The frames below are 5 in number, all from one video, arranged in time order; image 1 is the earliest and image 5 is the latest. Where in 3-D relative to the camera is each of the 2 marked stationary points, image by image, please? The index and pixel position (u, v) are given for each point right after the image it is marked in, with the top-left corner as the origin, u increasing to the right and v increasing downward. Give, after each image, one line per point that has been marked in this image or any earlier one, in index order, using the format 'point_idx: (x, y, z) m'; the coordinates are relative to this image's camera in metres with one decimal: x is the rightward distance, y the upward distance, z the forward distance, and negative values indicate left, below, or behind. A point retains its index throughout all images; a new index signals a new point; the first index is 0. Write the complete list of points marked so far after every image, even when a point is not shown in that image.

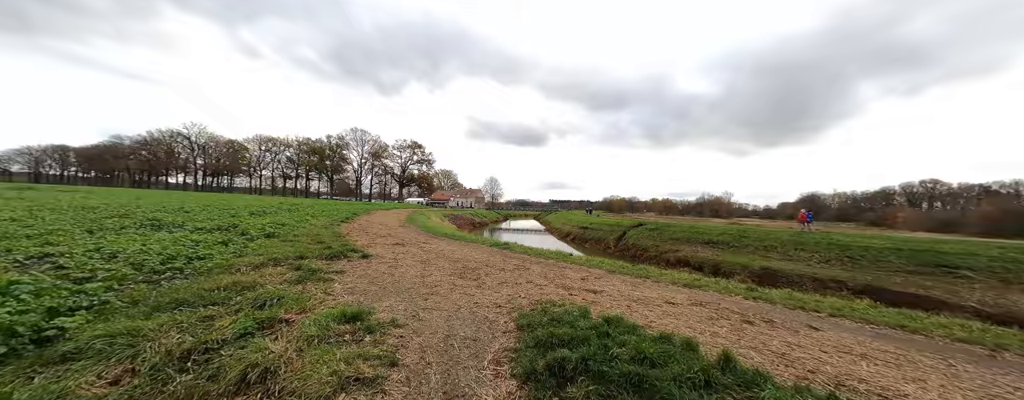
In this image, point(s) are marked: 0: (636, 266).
0: (+2.7, -1.5, +6.1) m
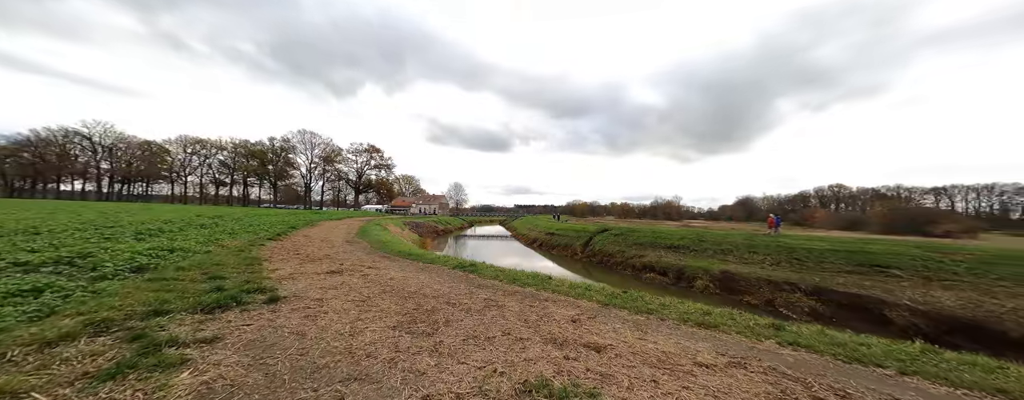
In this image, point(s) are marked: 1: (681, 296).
0: (+2.2, -1.7, +5.1) m
1: (+8.9, -5.1, +15.1) m
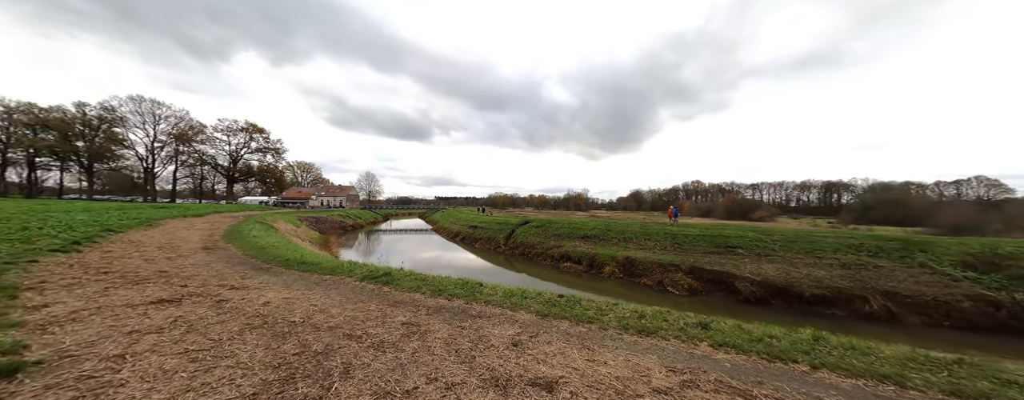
0: (+0.9, -1.7, +4.8) m
1: (+4.6, -4.8, +16.4) m
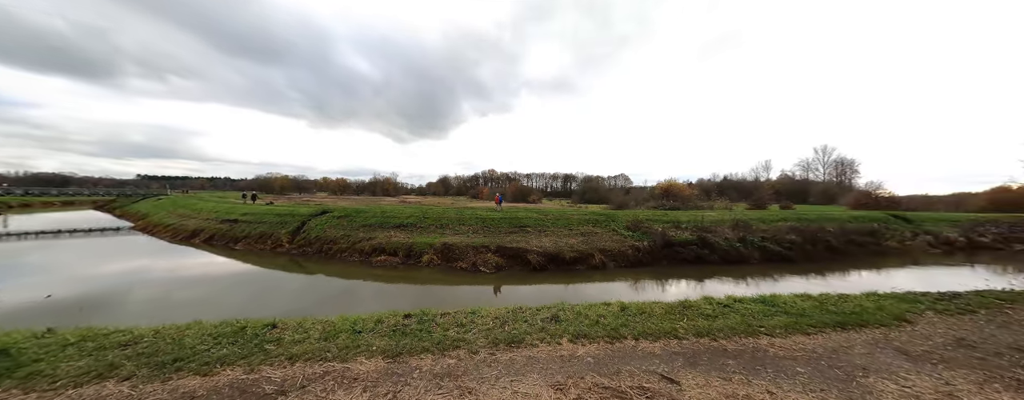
0: (-1.4, -1.8, +3.9) m
1: (-5.6, -4.1, +15.4) m
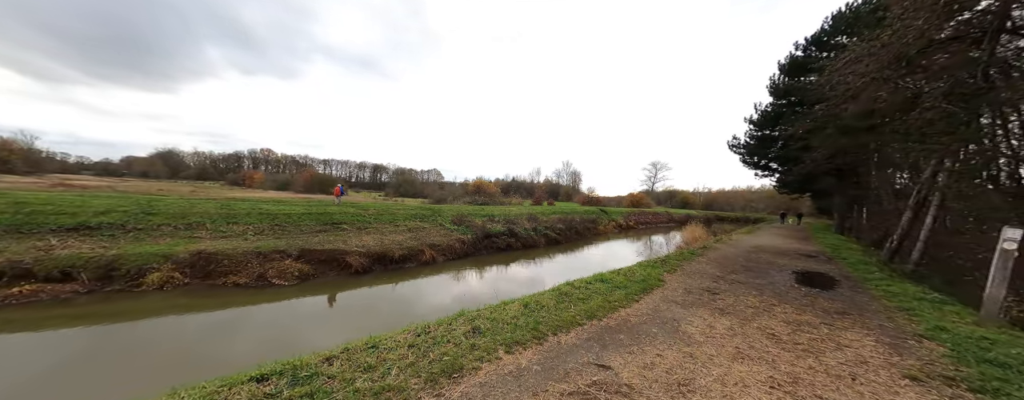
0: (-2.0, -1.8, +2.4) m
1: (-12.4, -3.7, +9.1) m
